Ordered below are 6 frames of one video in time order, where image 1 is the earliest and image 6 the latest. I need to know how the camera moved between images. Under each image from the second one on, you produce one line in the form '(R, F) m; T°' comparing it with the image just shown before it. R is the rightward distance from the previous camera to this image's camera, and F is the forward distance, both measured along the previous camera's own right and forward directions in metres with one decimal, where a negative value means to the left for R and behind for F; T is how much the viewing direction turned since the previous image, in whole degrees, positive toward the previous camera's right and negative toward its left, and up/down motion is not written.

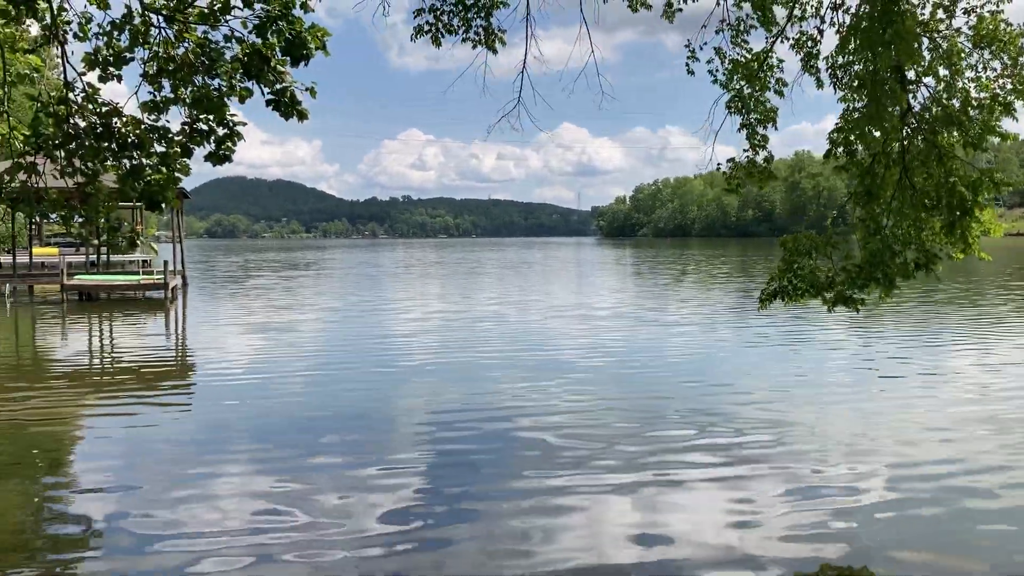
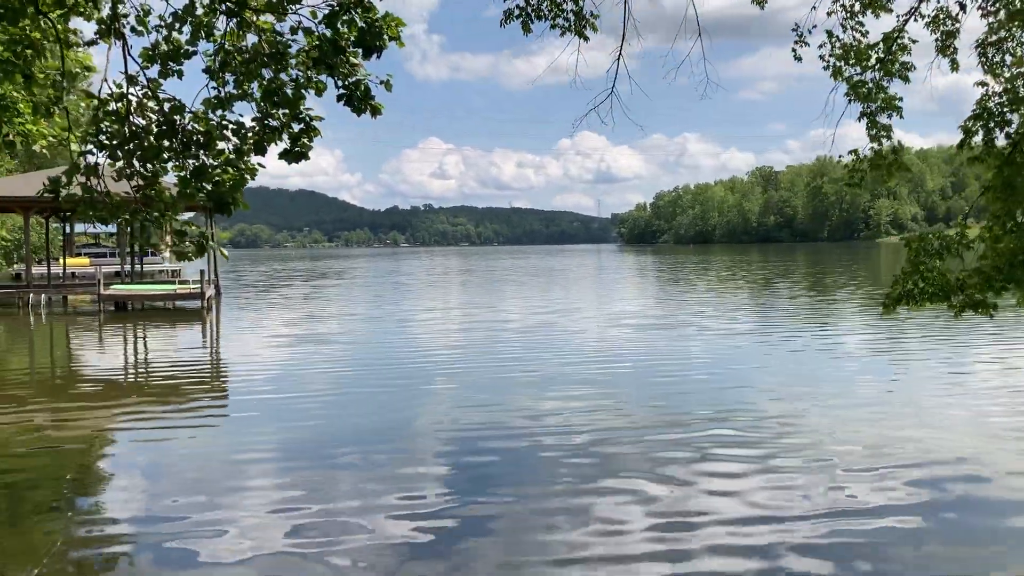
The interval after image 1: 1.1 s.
(-0.3, +0.3) m; -1°
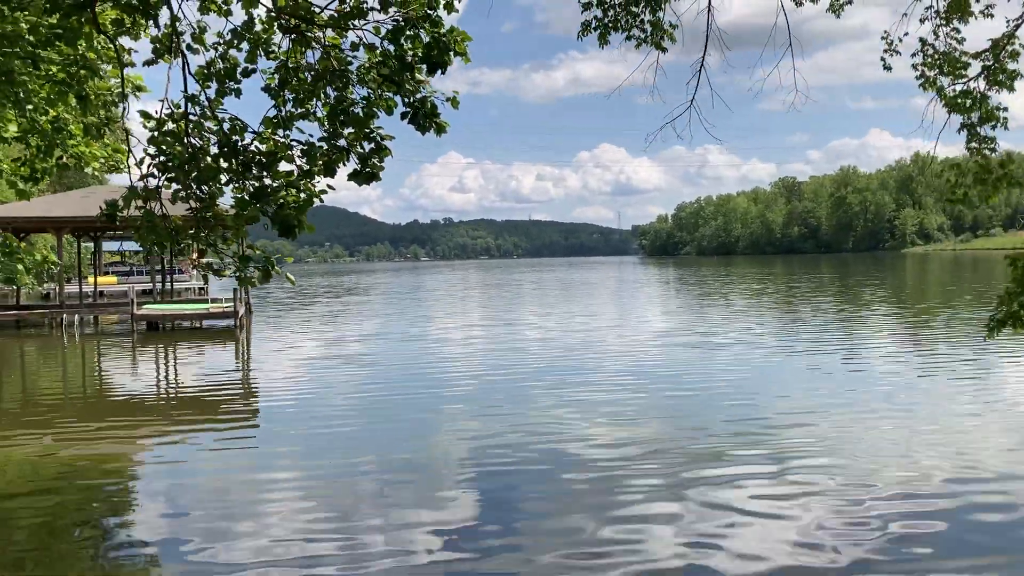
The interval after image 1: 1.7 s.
(-0.2, +0.1) m; -1°
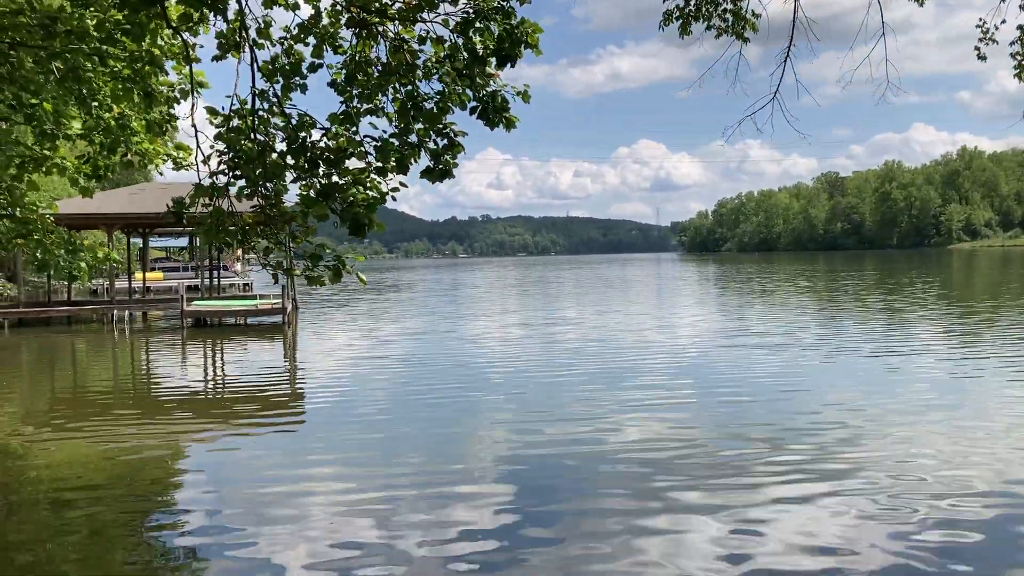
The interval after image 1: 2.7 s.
(-0.1, +0.1) m; -2°
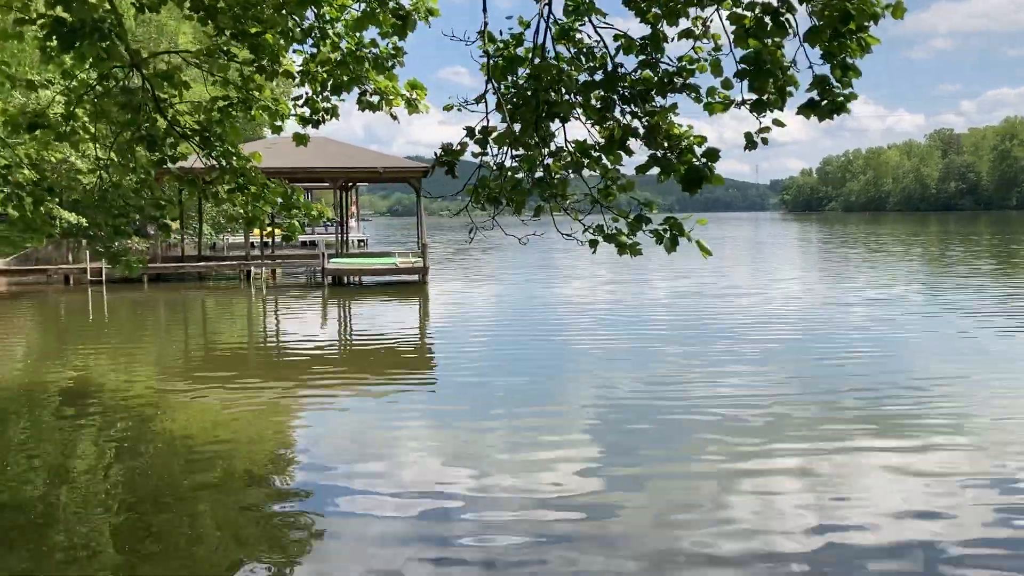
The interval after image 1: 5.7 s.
(-0.7, +0.6) m; -5°
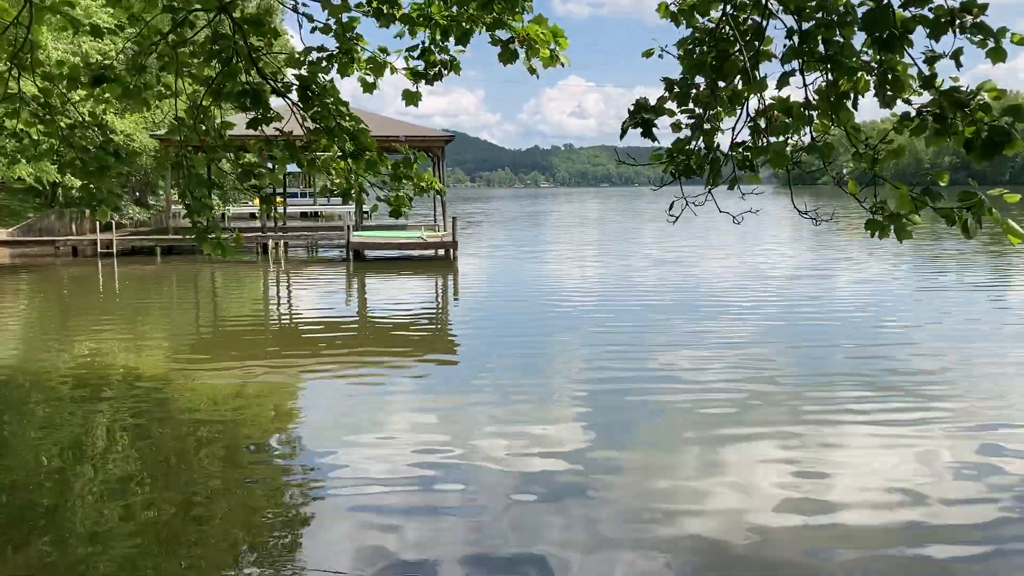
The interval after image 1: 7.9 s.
(-0.5, +0.5) m; +1°
